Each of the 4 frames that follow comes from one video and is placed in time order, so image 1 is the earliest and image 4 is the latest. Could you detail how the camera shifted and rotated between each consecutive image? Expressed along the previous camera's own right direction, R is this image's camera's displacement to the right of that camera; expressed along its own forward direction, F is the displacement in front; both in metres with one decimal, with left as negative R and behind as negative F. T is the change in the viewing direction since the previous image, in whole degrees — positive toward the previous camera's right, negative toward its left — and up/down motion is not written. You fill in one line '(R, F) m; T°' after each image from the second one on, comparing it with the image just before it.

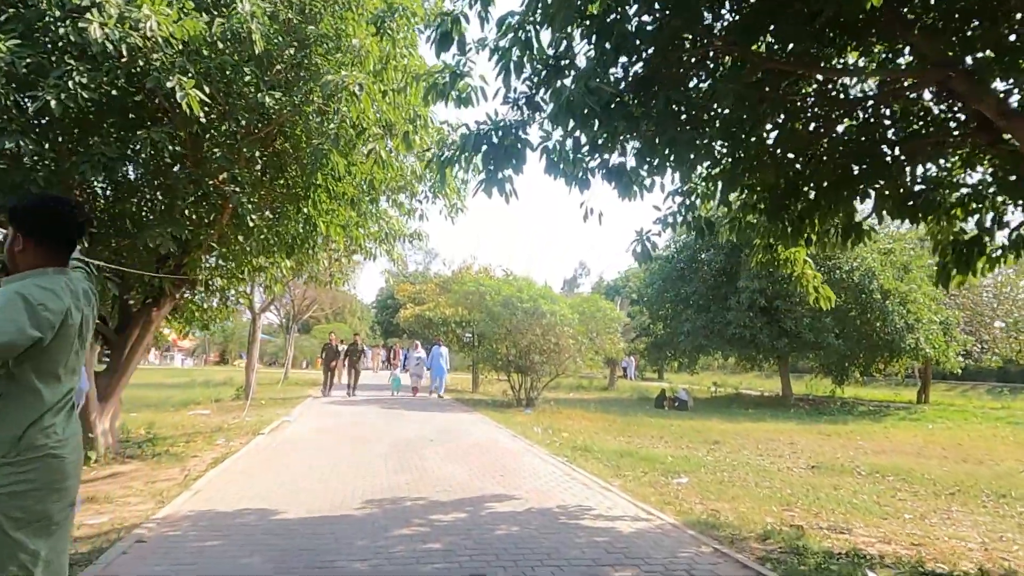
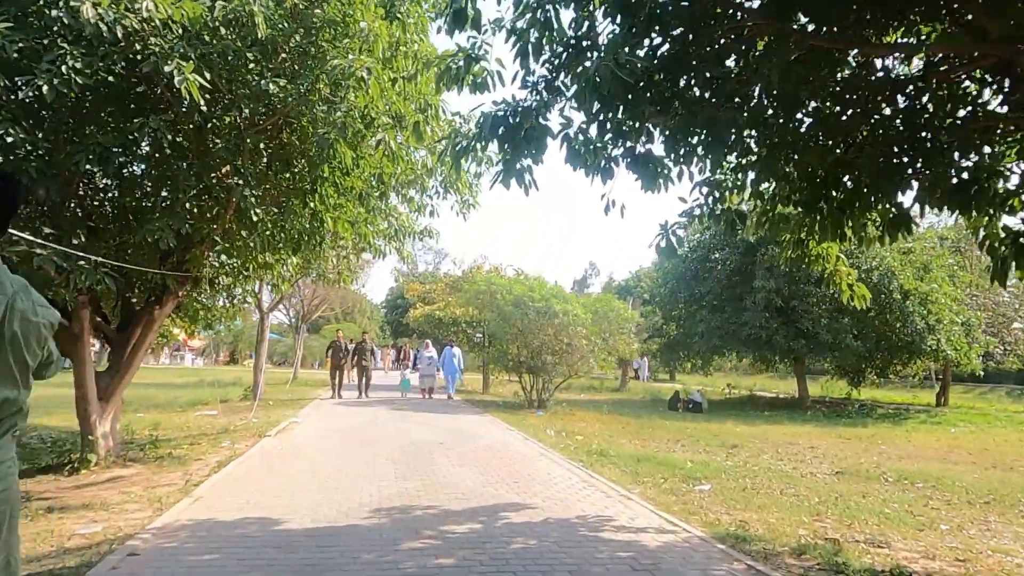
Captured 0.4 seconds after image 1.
(-0.1, +0.4) m; -1°
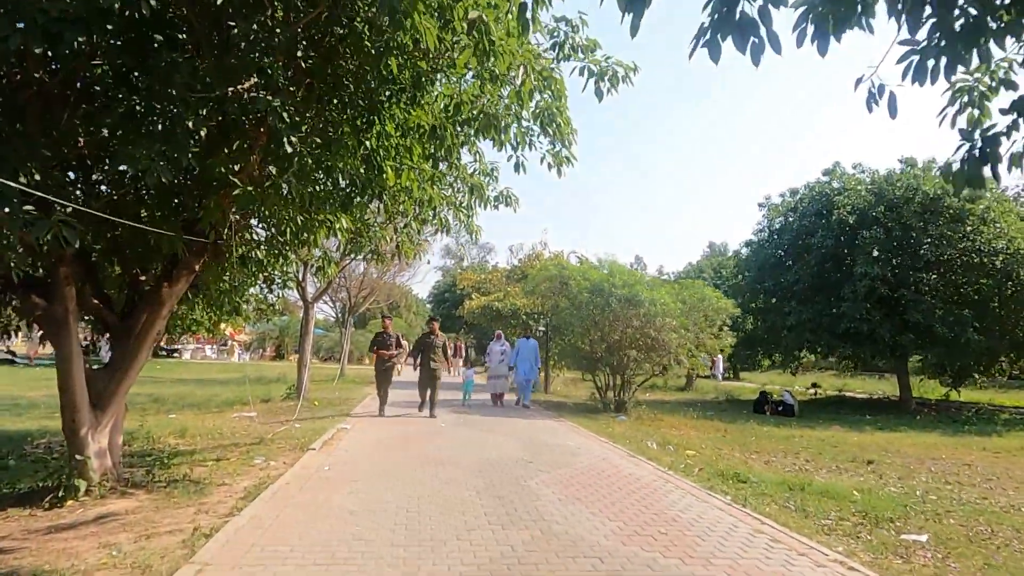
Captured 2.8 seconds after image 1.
(-0.9, +2.7) m; -4°
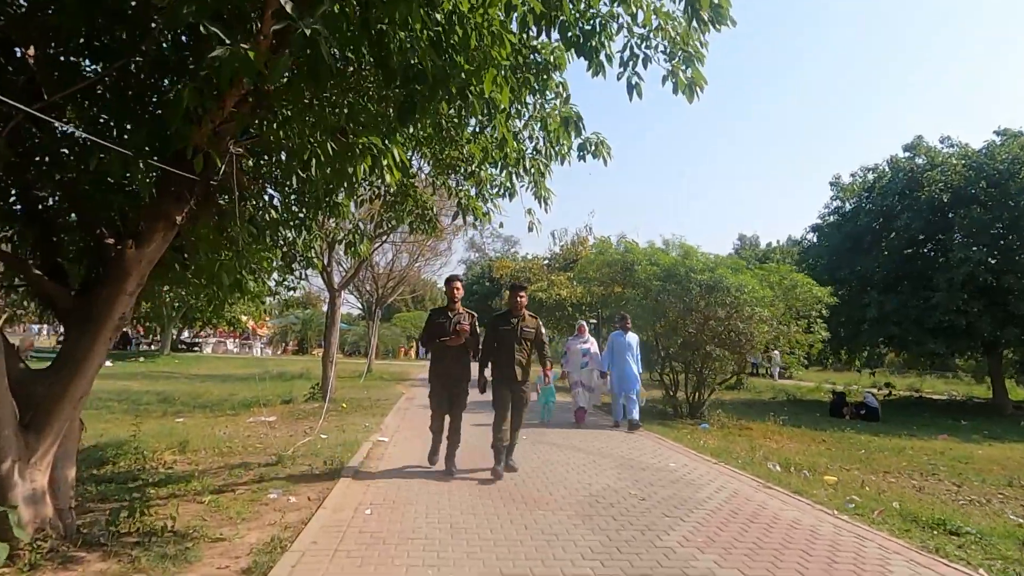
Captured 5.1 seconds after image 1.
(-0.9, +2.6) m; -2°
